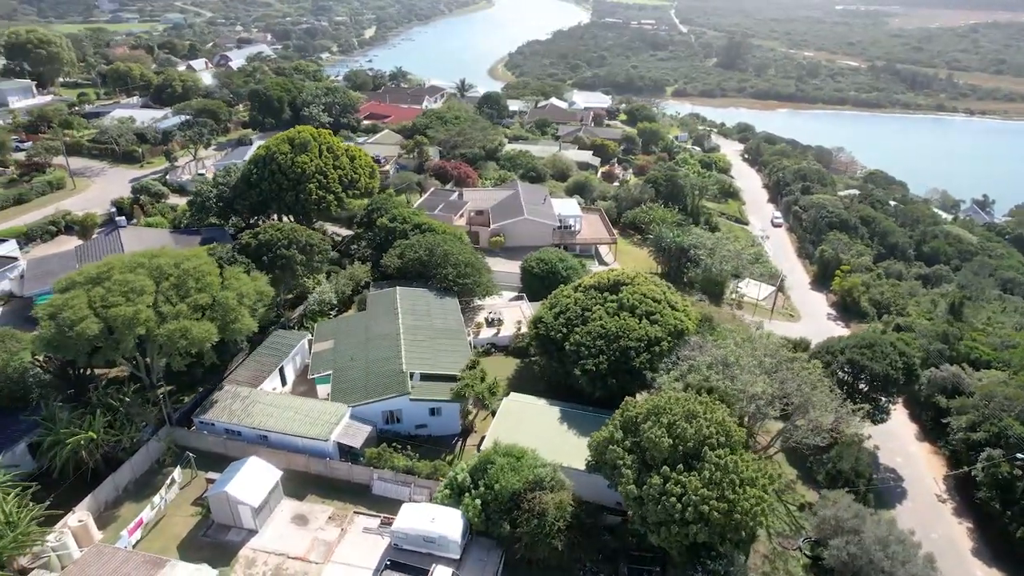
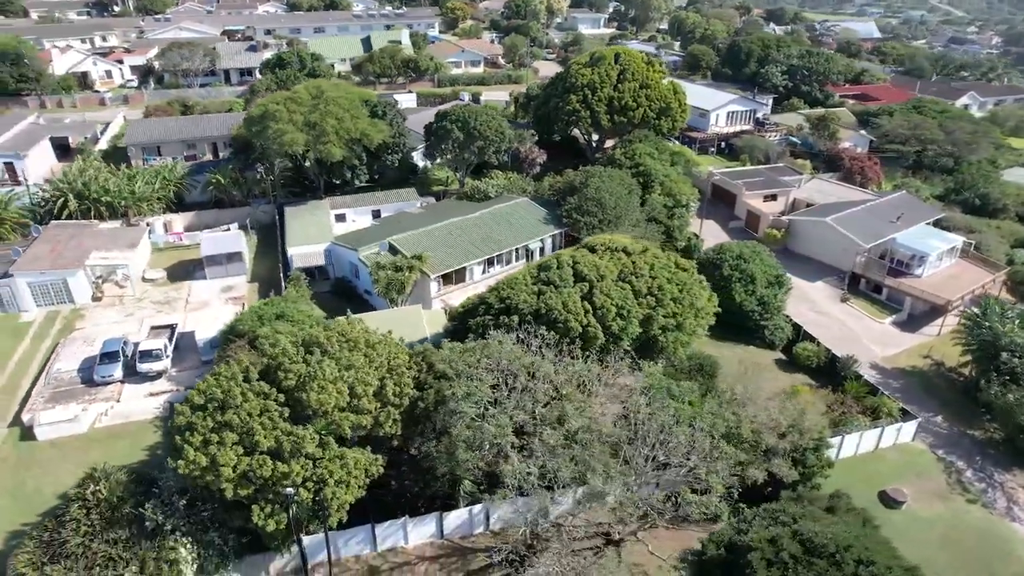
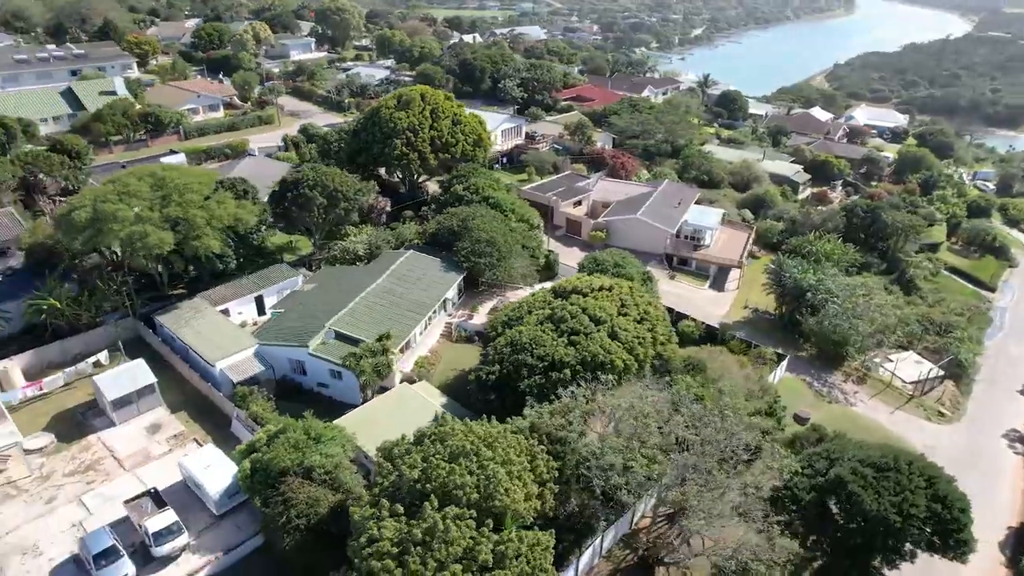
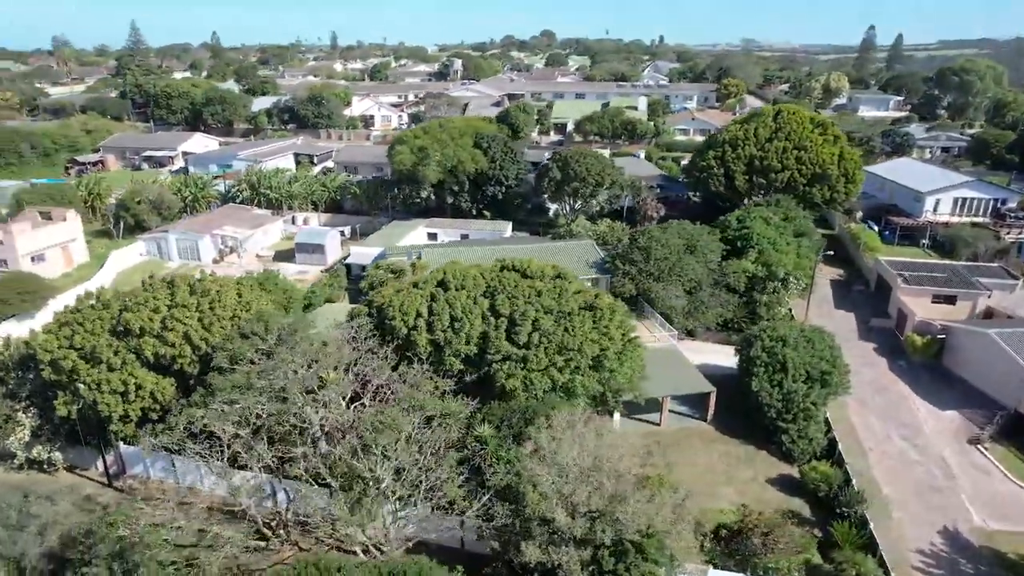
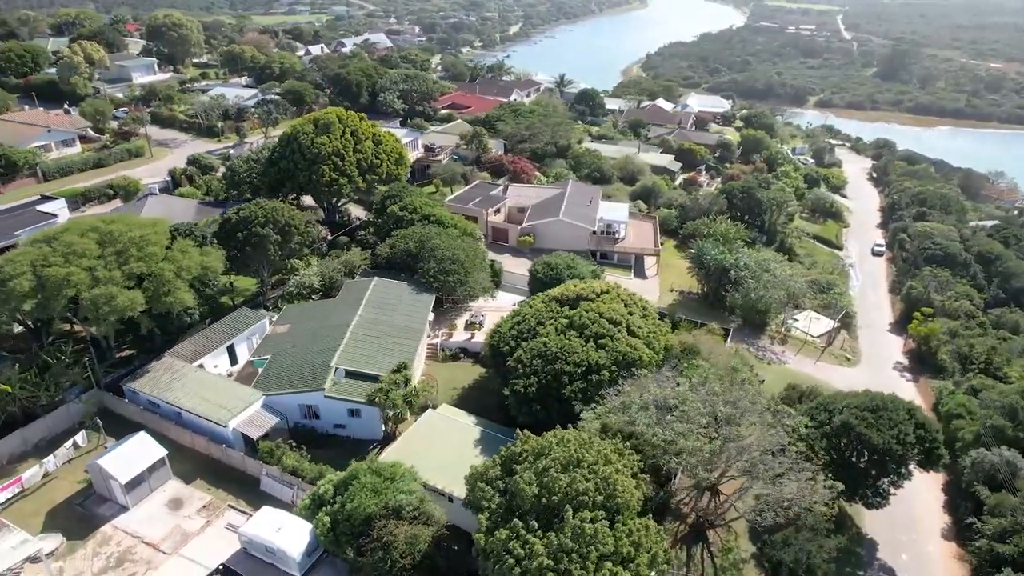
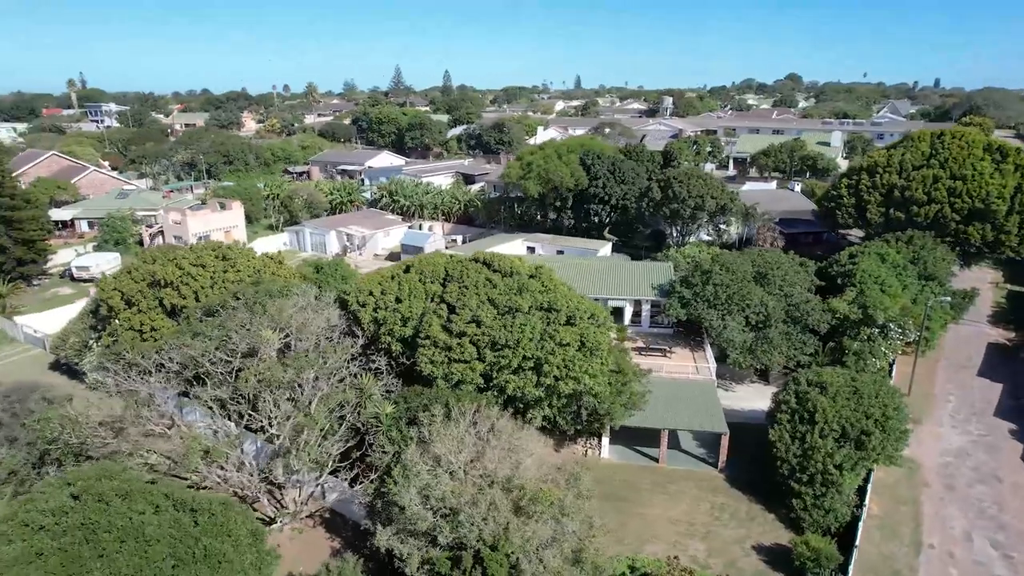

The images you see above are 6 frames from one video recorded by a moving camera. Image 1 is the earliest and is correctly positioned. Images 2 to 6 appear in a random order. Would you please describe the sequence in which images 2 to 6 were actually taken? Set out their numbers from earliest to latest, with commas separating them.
5, 3, 2, 4, 6
